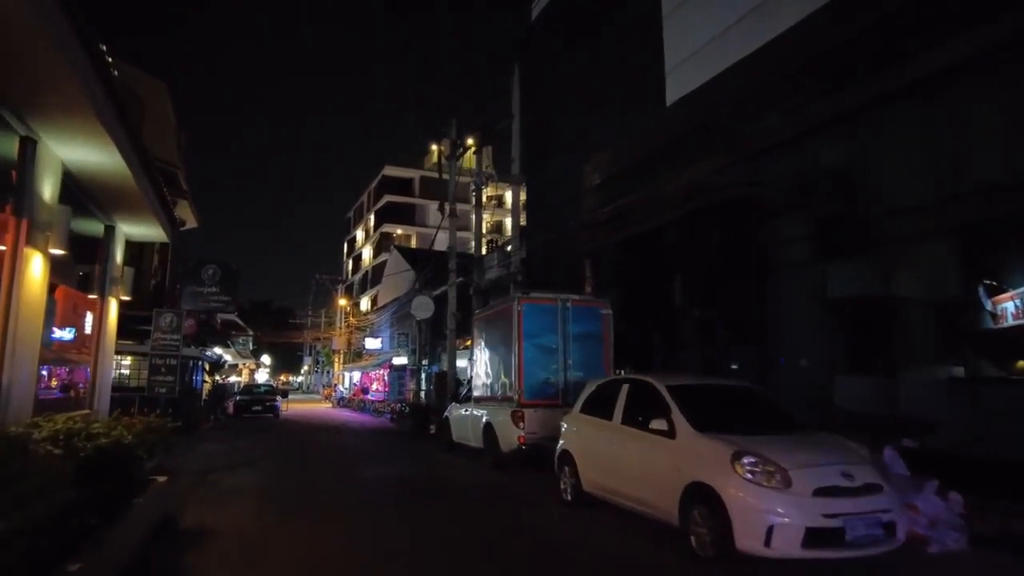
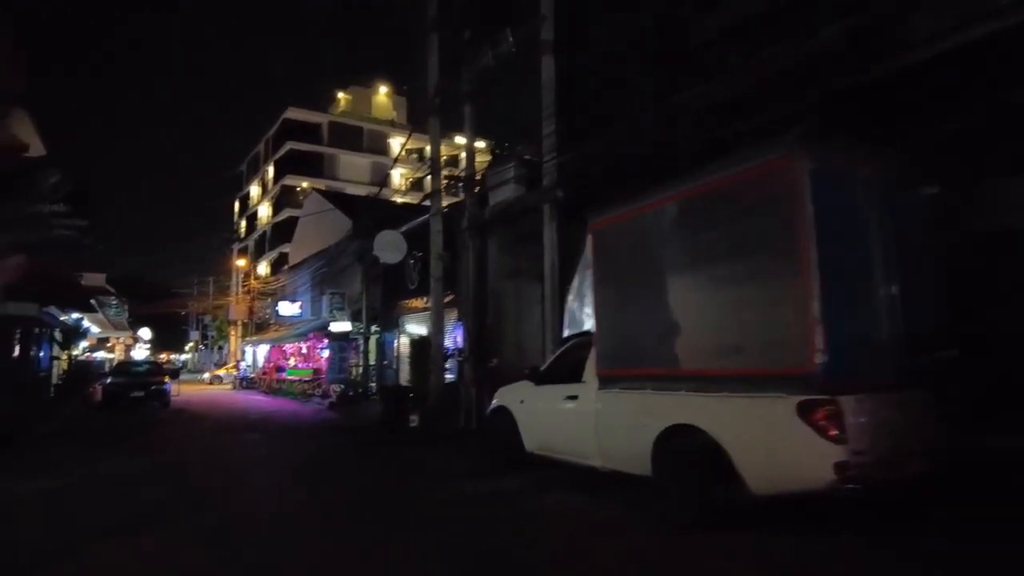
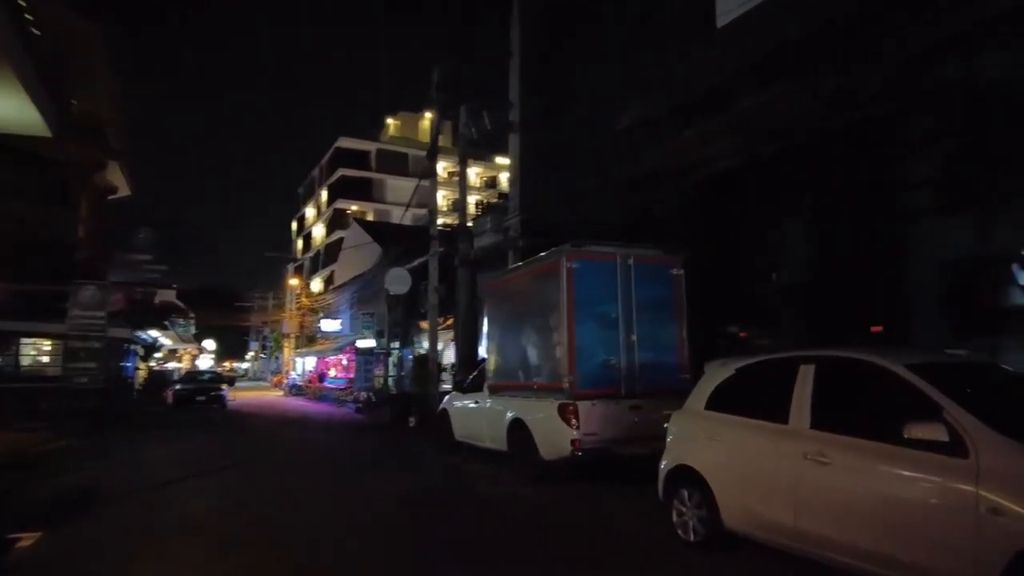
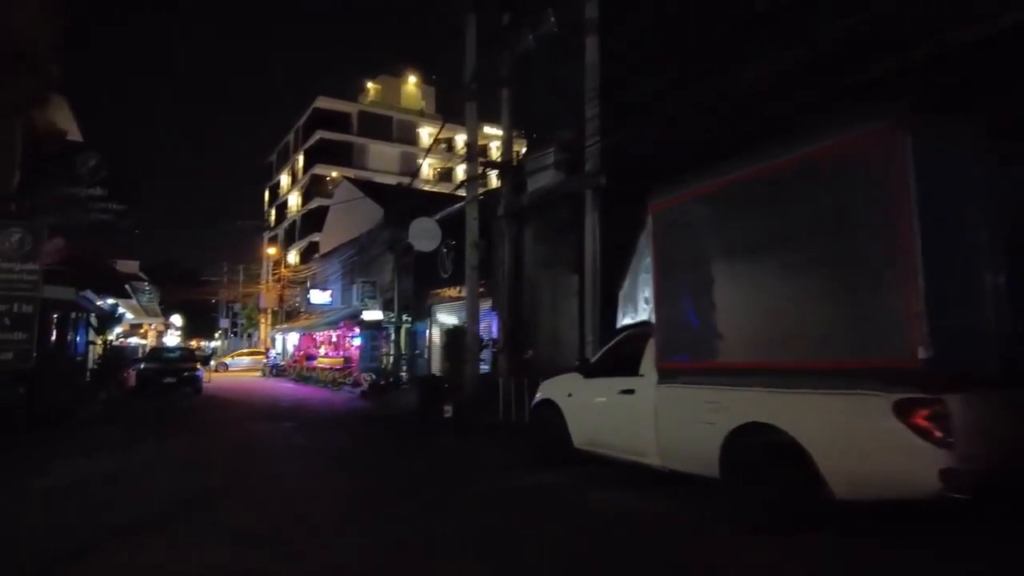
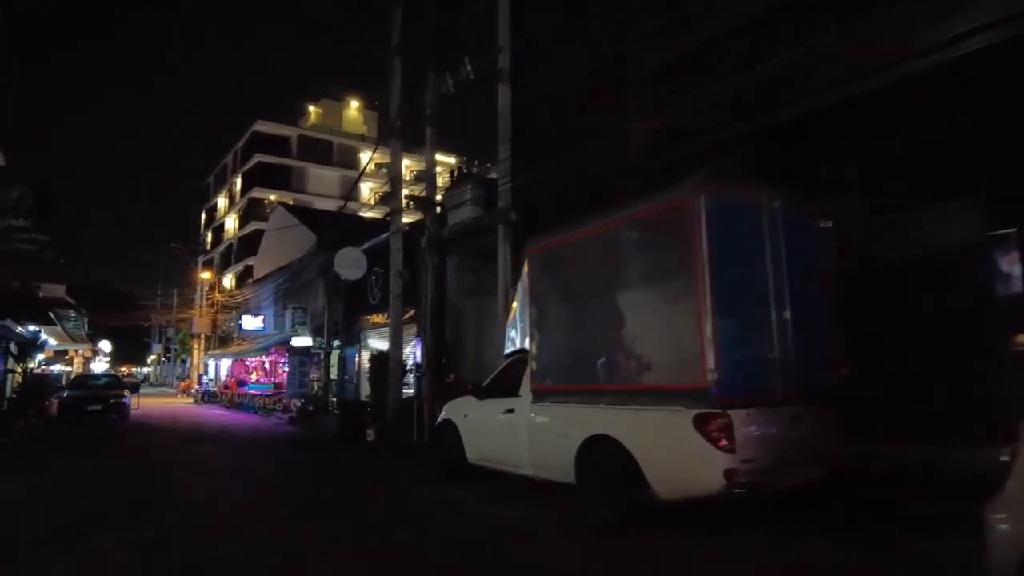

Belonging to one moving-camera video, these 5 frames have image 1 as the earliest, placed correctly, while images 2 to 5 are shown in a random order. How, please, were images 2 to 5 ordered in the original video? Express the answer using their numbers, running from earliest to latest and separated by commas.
3, 5, 2, 4
